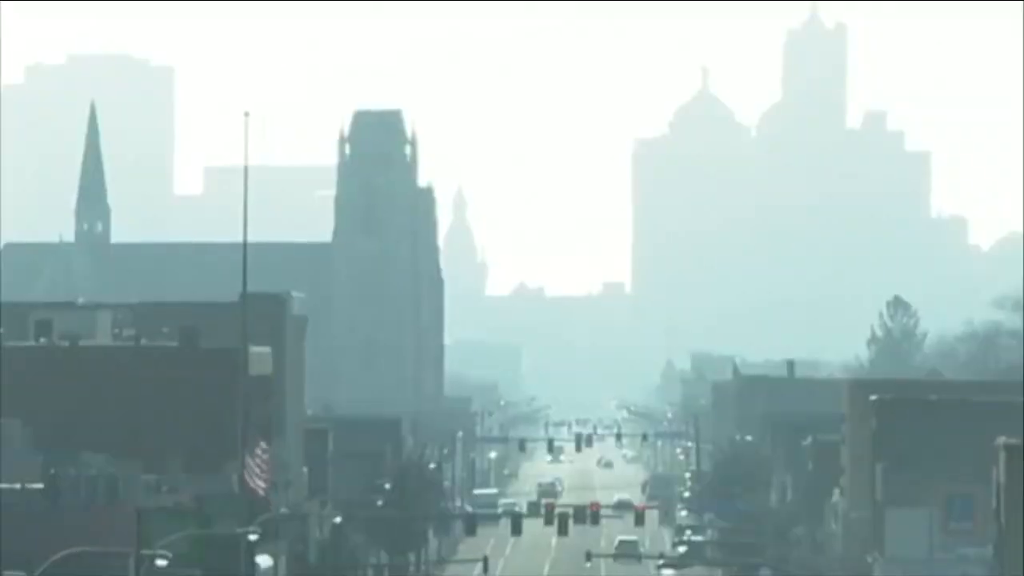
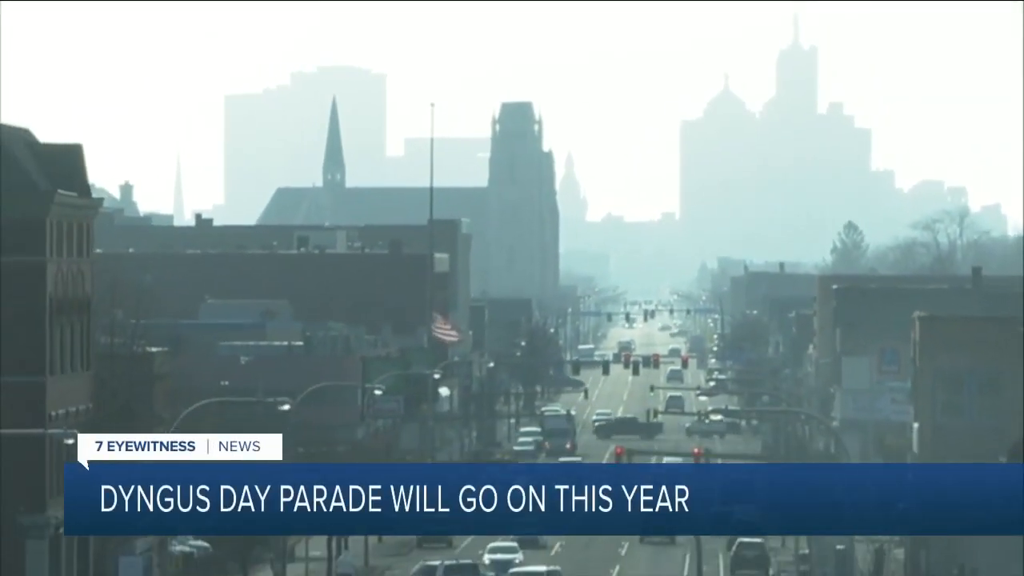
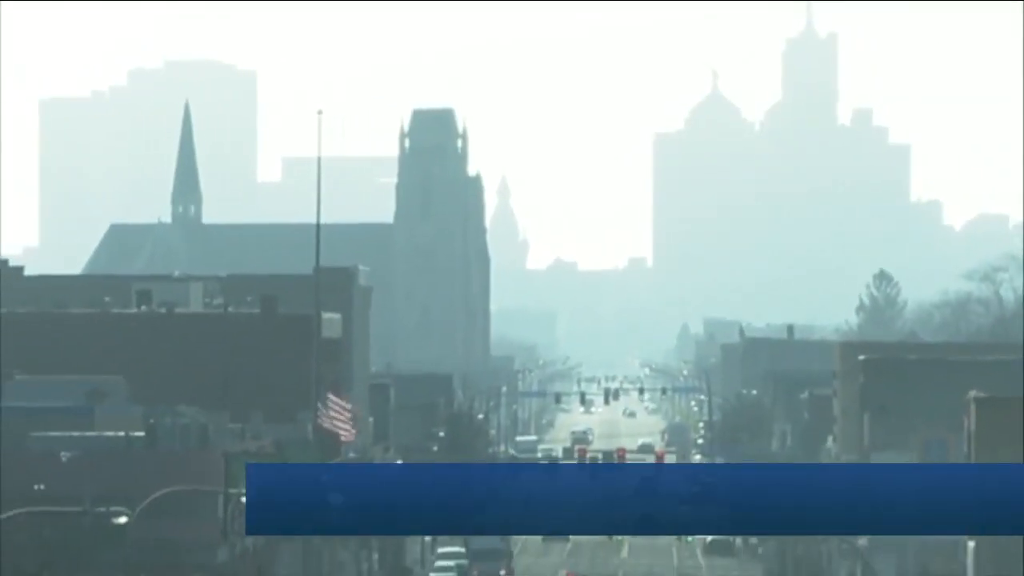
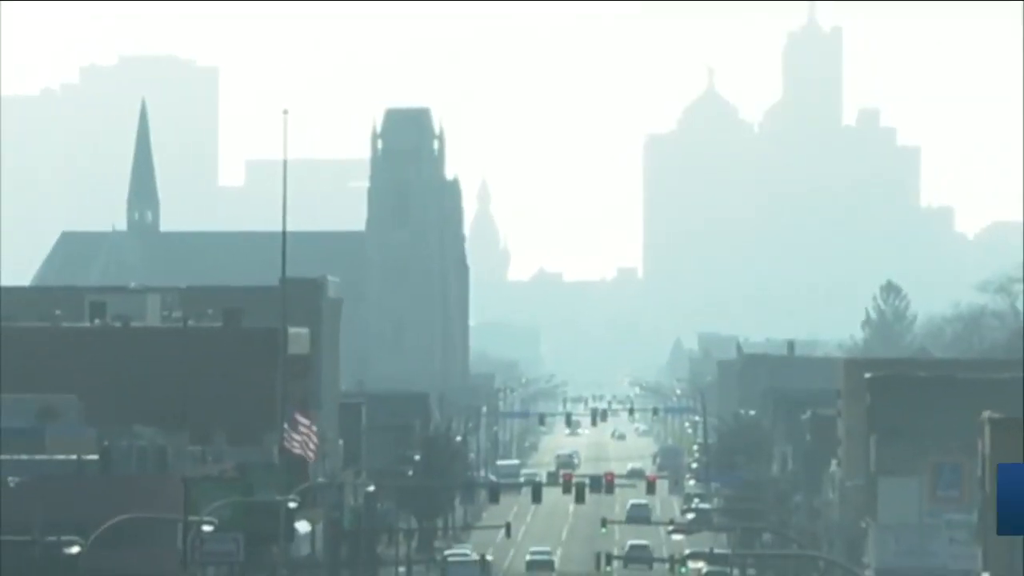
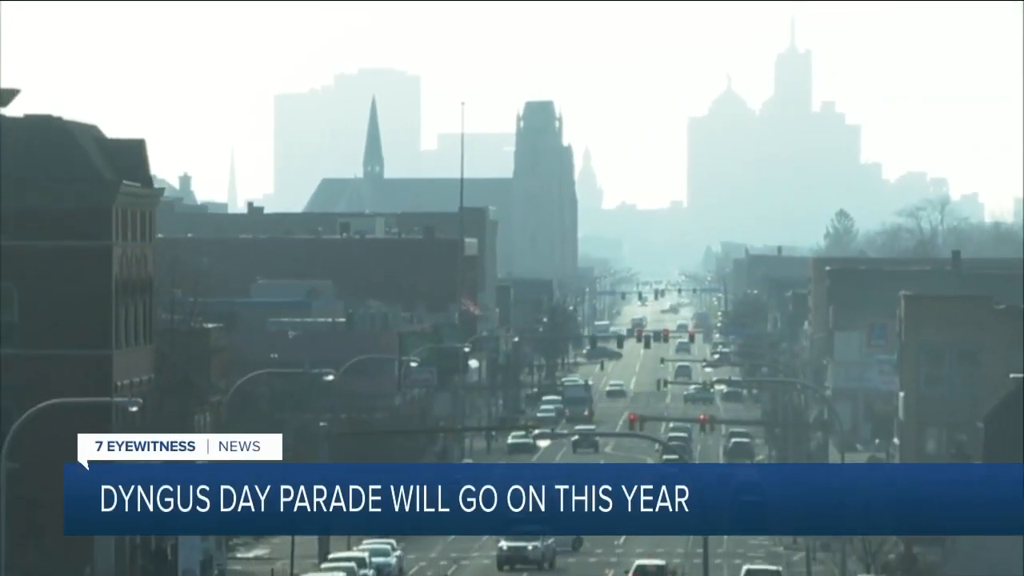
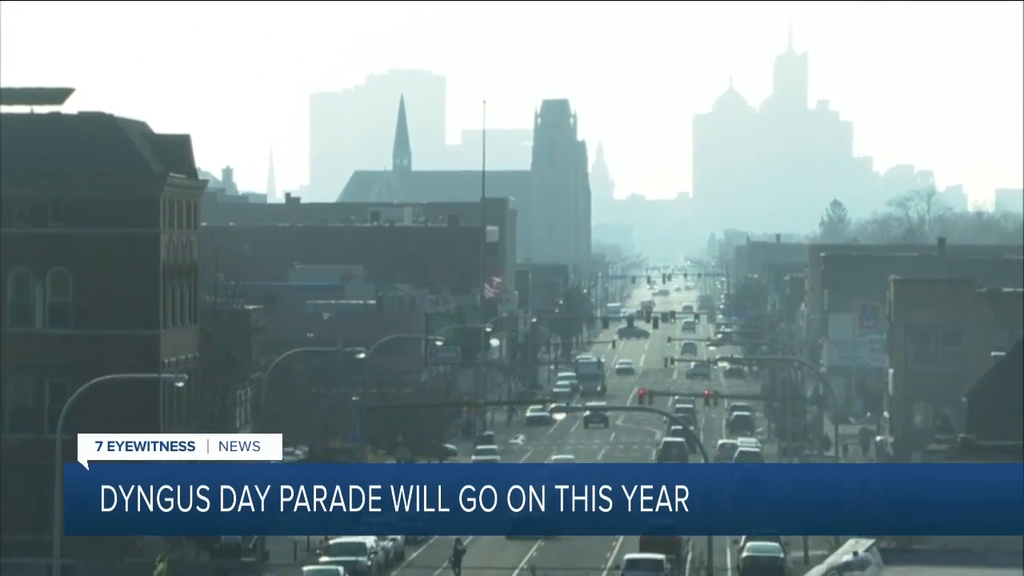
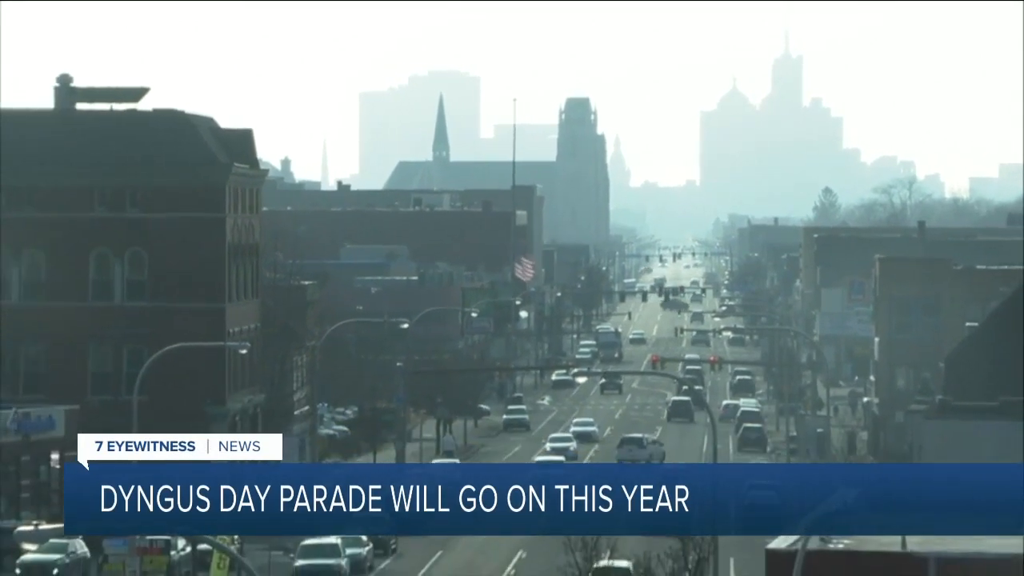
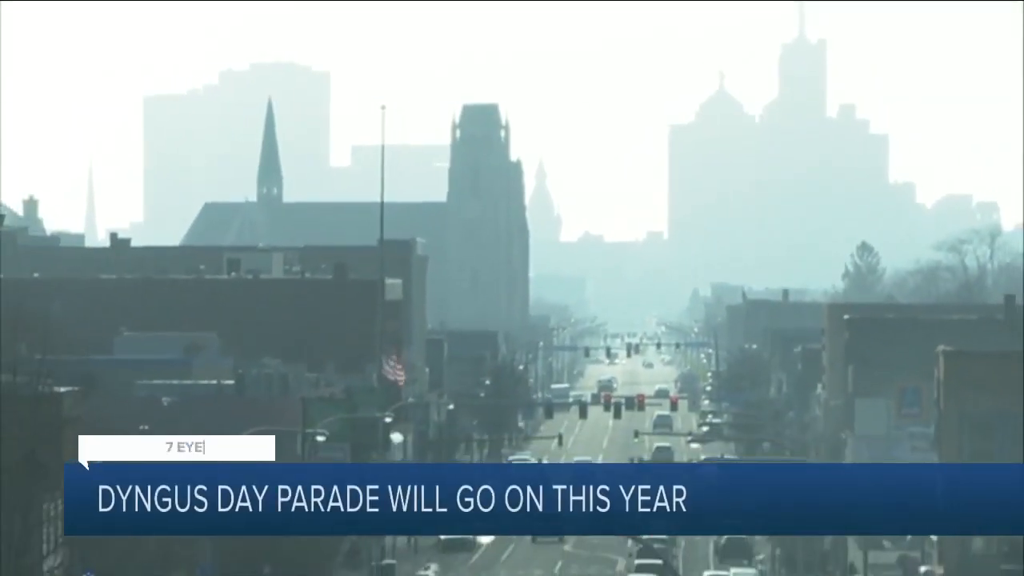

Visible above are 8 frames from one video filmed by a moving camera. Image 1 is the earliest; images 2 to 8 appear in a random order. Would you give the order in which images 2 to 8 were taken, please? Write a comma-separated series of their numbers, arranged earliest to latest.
4, 3, 8, 2, 5, 6, 7
